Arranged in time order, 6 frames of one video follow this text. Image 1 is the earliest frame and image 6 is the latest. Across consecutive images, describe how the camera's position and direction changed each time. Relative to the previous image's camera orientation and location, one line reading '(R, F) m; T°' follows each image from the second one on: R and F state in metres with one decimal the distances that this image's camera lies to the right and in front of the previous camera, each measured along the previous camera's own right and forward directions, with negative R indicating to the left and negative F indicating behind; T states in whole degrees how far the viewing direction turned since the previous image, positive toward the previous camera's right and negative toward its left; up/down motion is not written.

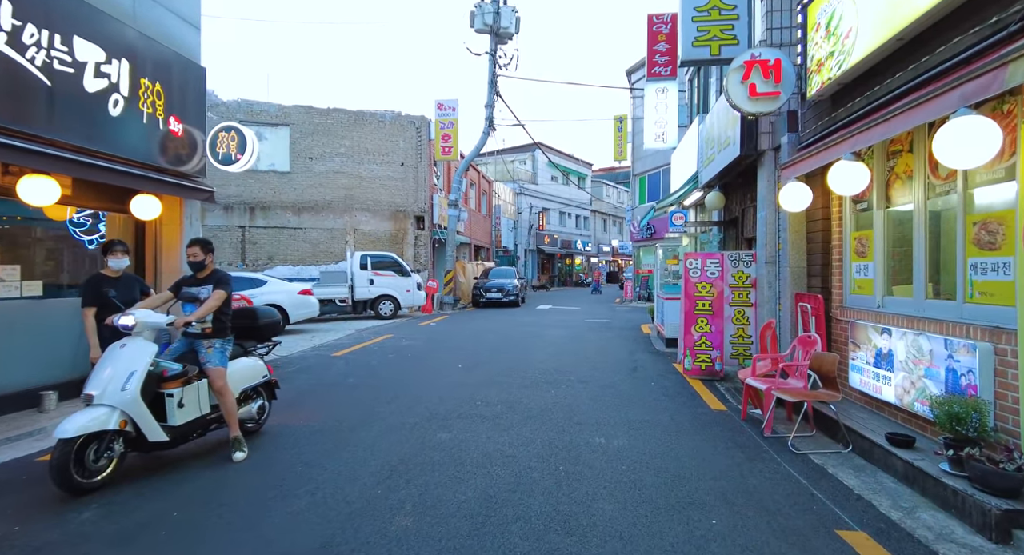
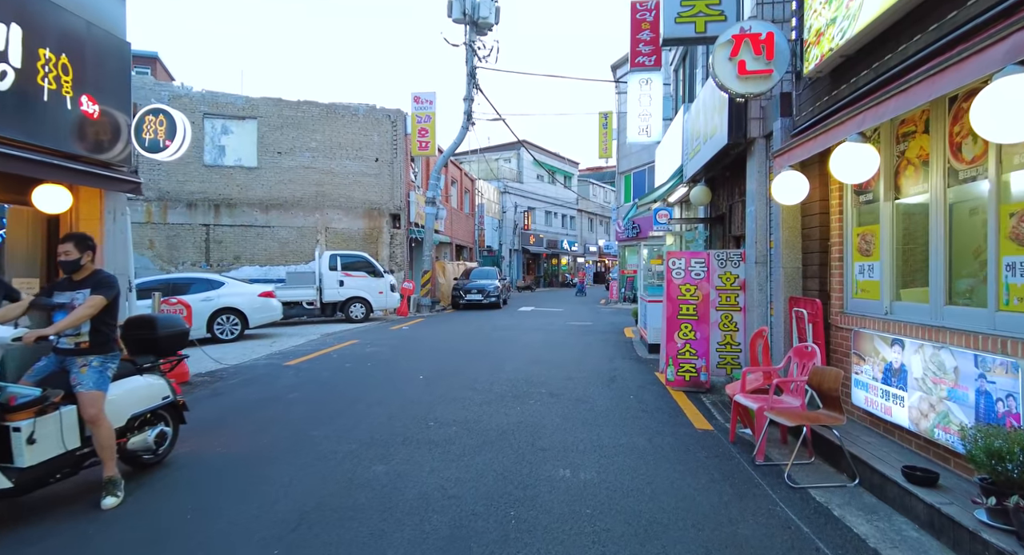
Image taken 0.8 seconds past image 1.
(+0.3, +0.7) m; +1°
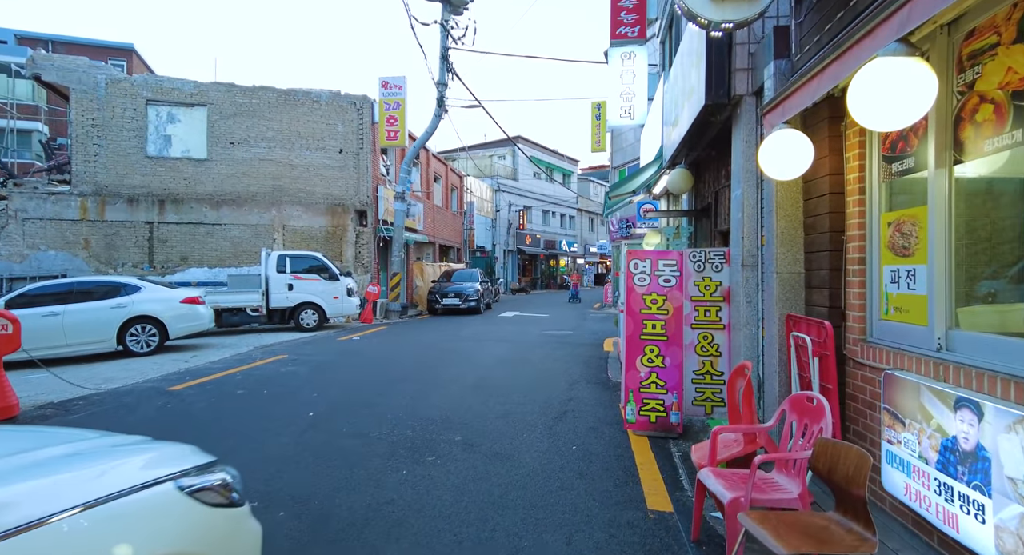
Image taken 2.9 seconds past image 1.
(+1.0, +1.7) m; -1°
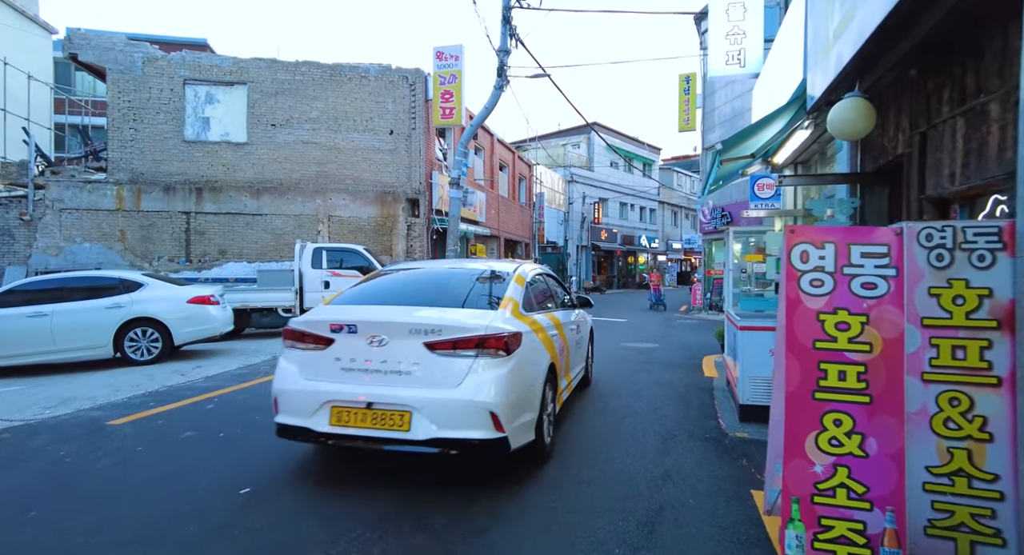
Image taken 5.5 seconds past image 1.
(+0.1, +2.5) m; -8°
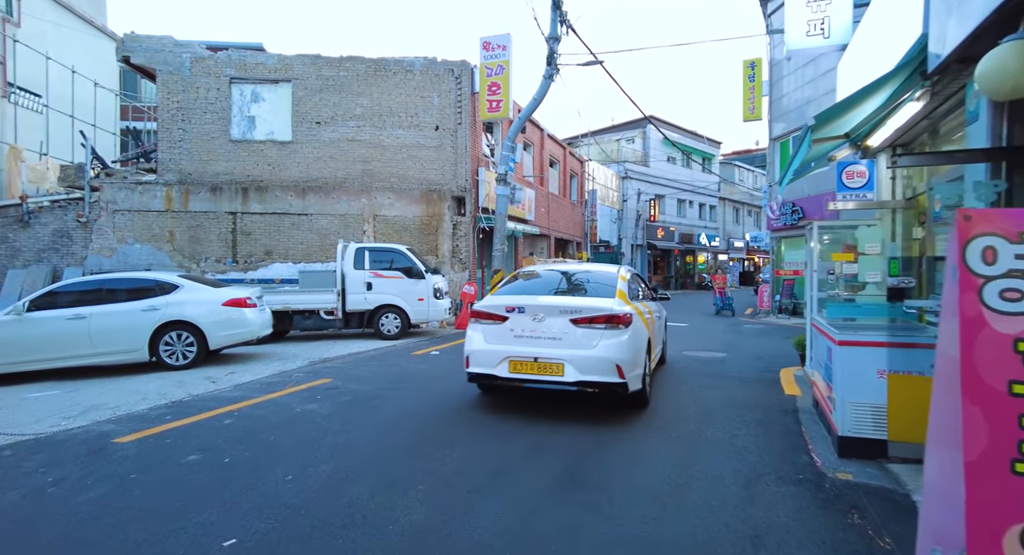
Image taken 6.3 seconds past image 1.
(0.0, +0.8) m; -5°
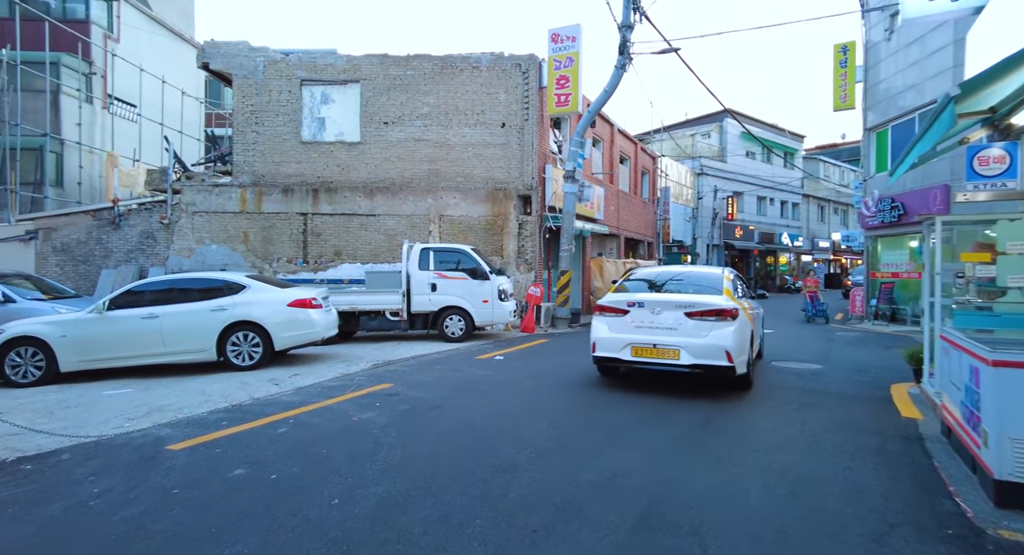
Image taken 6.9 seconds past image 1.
(-0.1, +0.6) m; -7°
